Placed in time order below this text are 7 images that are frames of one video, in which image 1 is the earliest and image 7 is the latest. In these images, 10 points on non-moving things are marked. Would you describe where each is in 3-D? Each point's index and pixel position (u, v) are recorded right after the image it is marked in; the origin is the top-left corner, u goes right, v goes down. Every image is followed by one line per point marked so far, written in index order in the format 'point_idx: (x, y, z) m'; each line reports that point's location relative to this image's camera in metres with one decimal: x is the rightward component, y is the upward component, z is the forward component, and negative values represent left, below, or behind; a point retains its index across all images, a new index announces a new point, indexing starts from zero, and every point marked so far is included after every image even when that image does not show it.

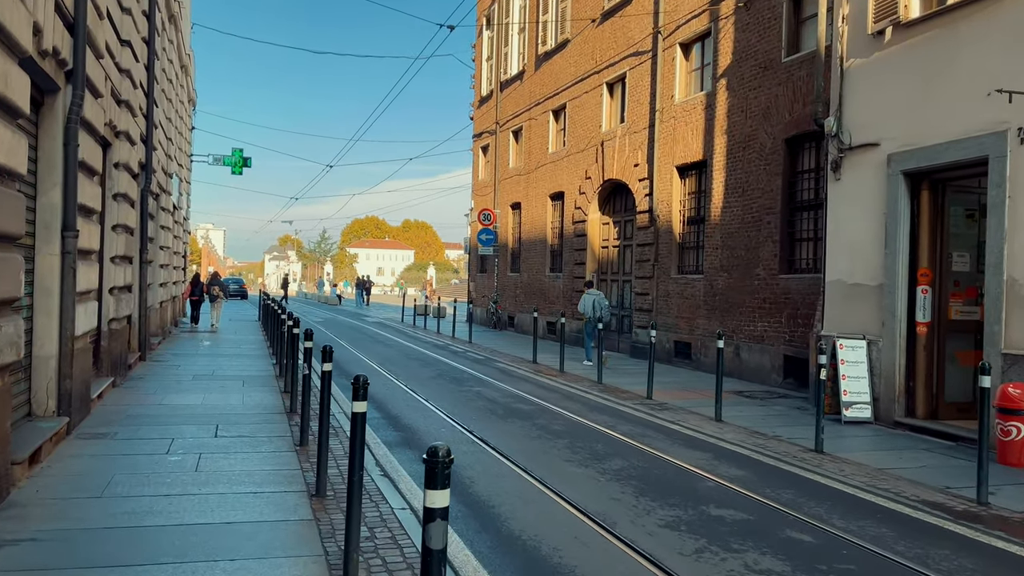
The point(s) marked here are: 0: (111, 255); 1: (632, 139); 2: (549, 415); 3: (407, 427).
0: (-5.4, +0.4, +11.0) m
1: (+2.7, +3.3, +18.4) m
2: (+0.4, -1.5, +9.9) m
3: (-1.1, -1.5, +8.8) m
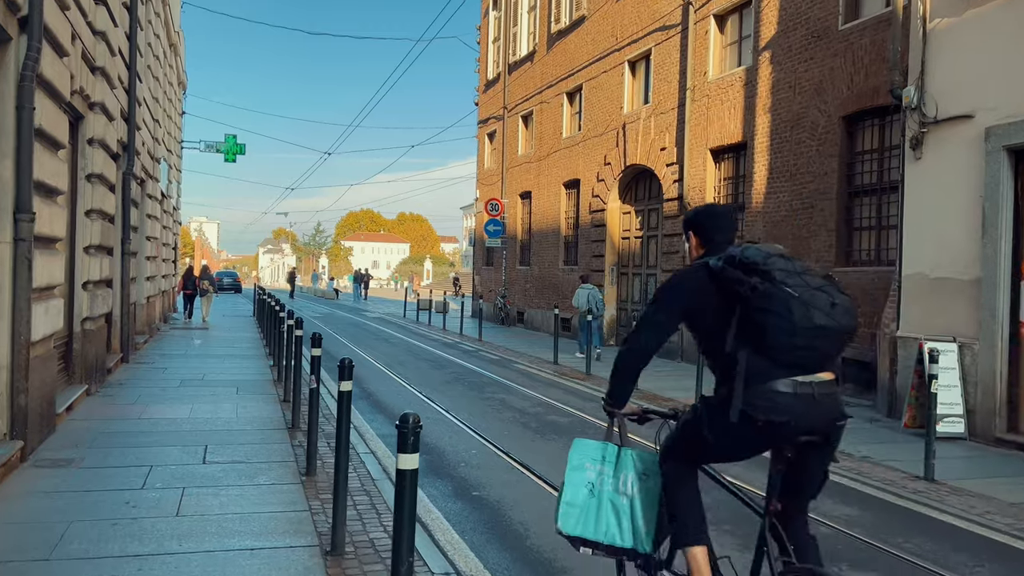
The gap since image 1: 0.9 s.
0: (-5.0, +0.5, +9.6) m
1: (+3.0, +3.4, +17.0) m
2: (+0.8, -1.5, +8.5) m
3: (-0.7, -1.4, +7.4) m
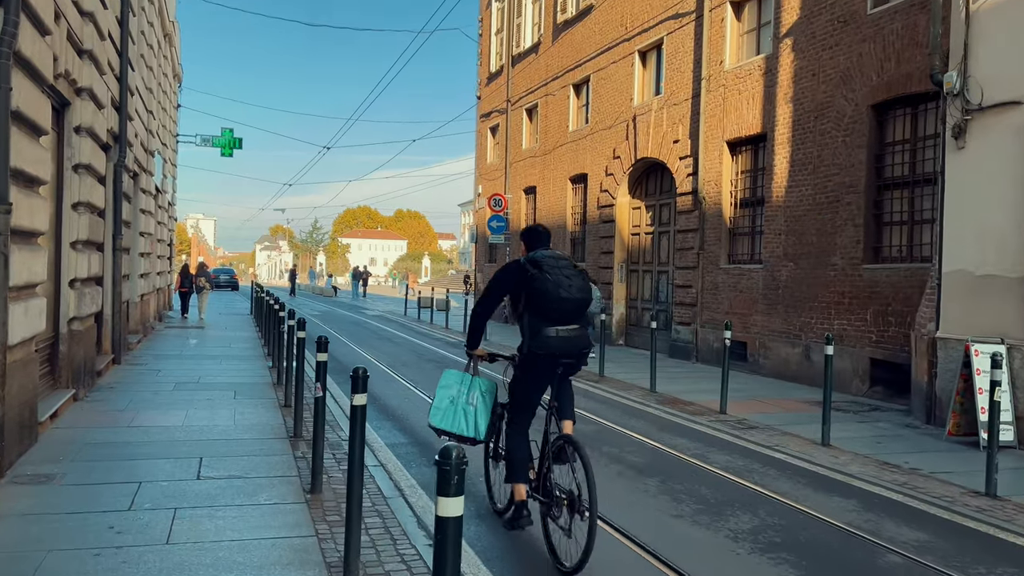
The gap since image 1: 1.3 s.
0: (-4.8, +0.5, +9.0) m
1: (+3.2, +3.5, +16.4) m
2: (+1.0, -1.4, +7.9) m
3: (-0.6, -1.4, +6.8) m
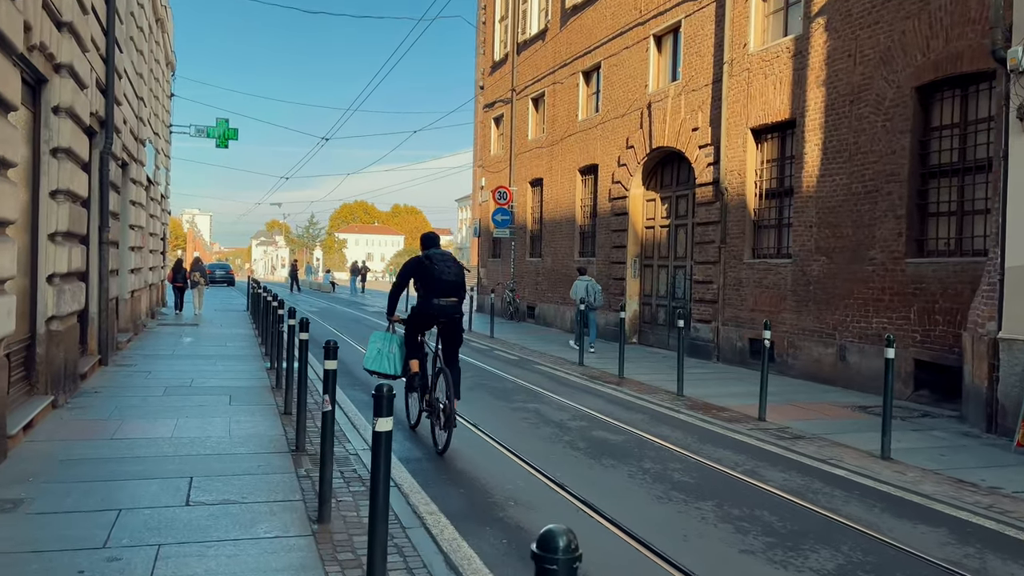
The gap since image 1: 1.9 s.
0: (-4.6, +0.6, +8.2) m
1: (+3.3, +3.5, +15.6) m
2: (+1.2, -1.4, +7.2) m
3: (-0.3, -1.4, +6.0) m
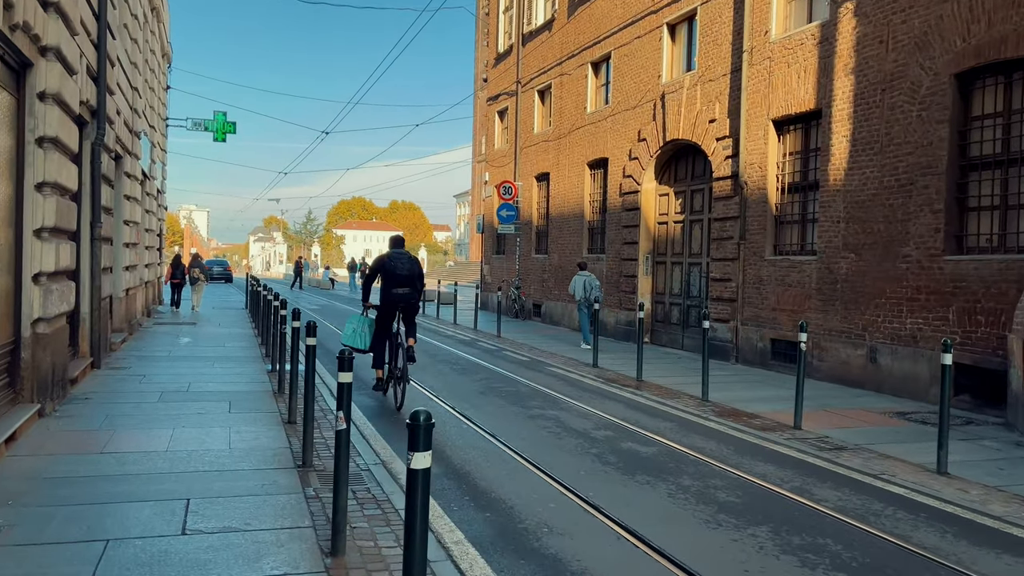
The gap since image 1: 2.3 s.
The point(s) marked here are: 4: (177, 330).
0: (-4.4, +0.6, +7.6) m
1: (+3.5, +3.6, +15.0) m
2: (+1.4, -1.4, +6.6) m
3: (-0.1, -1.4, +5.4) m
4: (-7.0, -0.9, +17.2) m
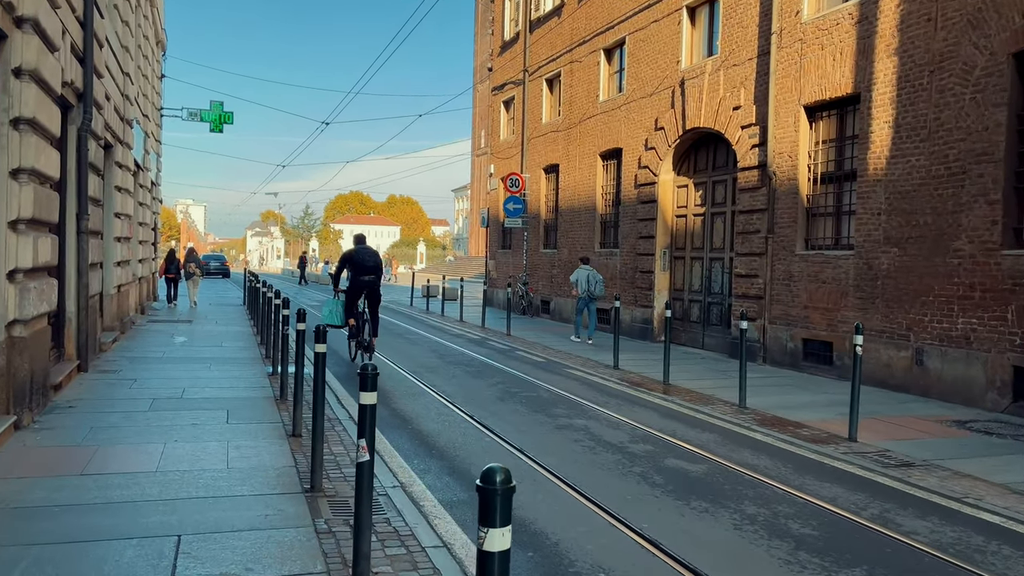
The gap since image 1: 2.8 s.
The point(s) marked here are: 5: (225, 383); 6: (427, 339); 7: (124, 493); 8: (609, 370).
0: (-4.1, +0.6, +6.8) m
1: (+3.7, +3.6, +14.2) m
2: (+1.7, -1.4, +5.8) m
3: (+0.1, -1.4, +4.7) m
4: (-6.8, -0.8, +16.4) m
5: (-3.4, -1.1, +9.9) m
6: (-1.7, -1.0, +16.1) m
7: (-2.5, -1.3, +5.3) m
8: (+1.4, -1.2, +12.0) m
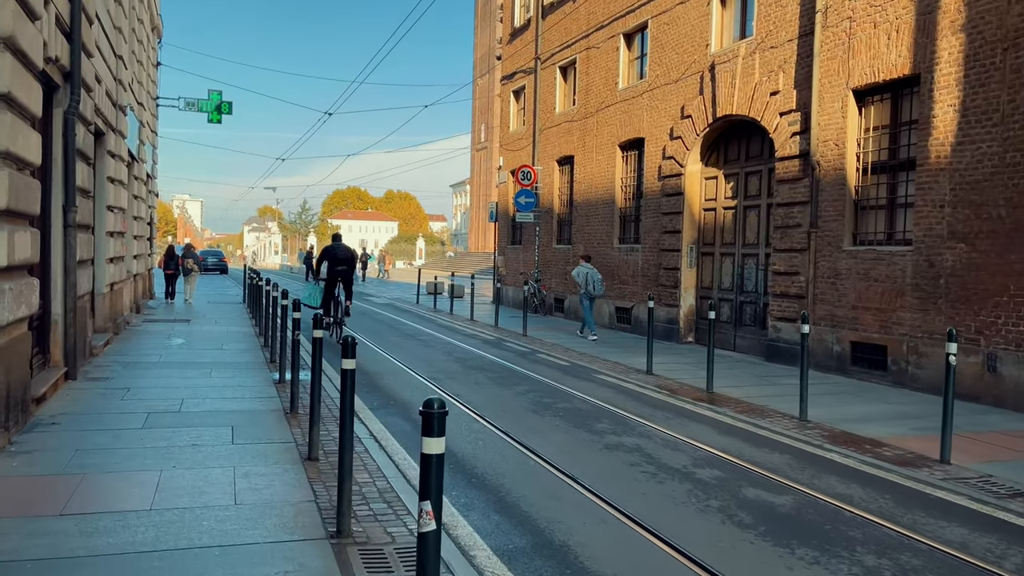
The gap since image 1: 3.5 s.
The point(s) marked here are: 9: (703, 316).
0: (-3.8, +0.6, +5.8) m
1: (+4.1, +3.7, +13.2) m
2: (+2.0, -1.4, +4.9) m
3: (+0.5, -1.4, +3.7) m
4: (-6.4, -0.8, +15.5) m
5: (-3.1, -1.1, +8.9) m
6: (-1.3, -0.9, +15.1) m
7: (-2.1, -1.3, +4.4) m
8: (+1.8, -1.2, +11.1) m
9: (+3.5, -0.5, +15.3) m
